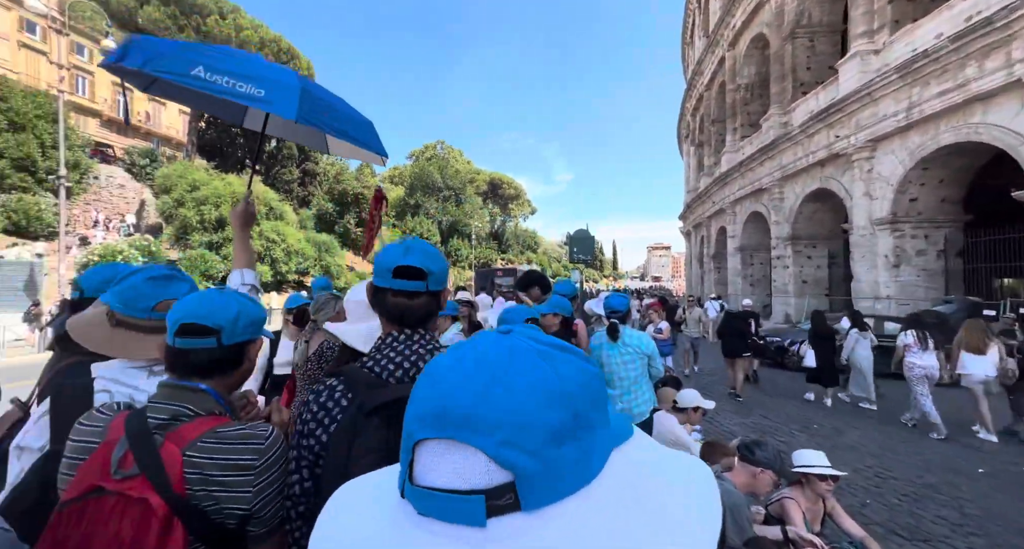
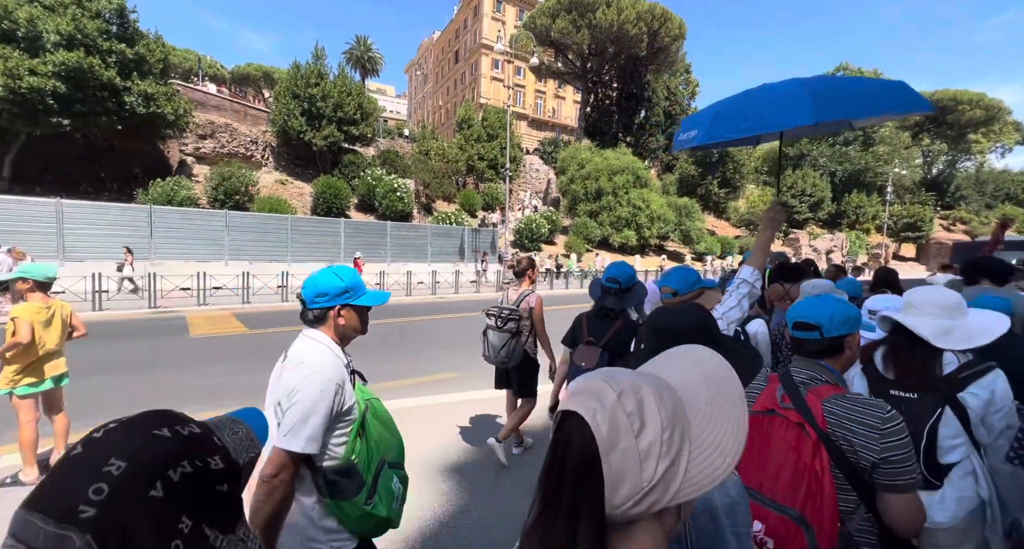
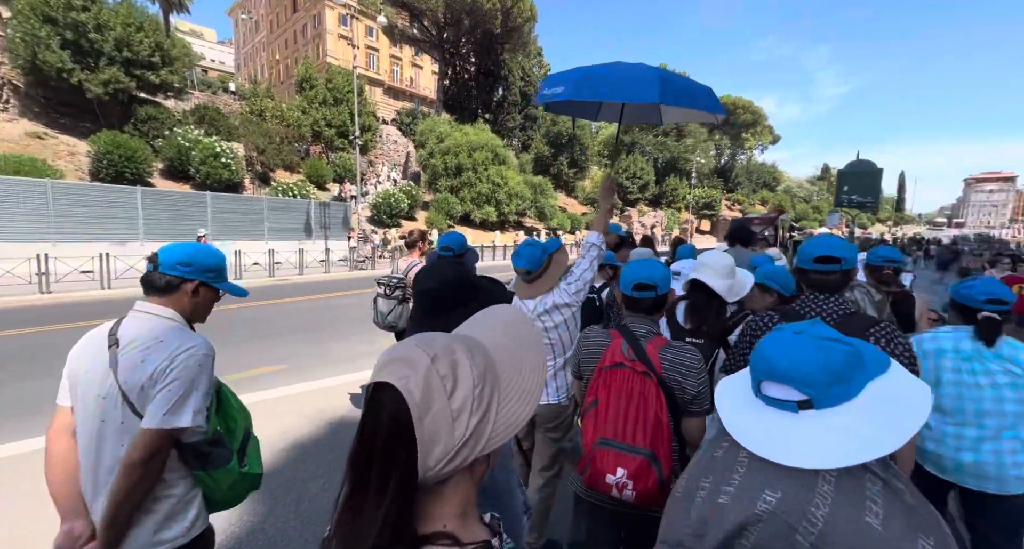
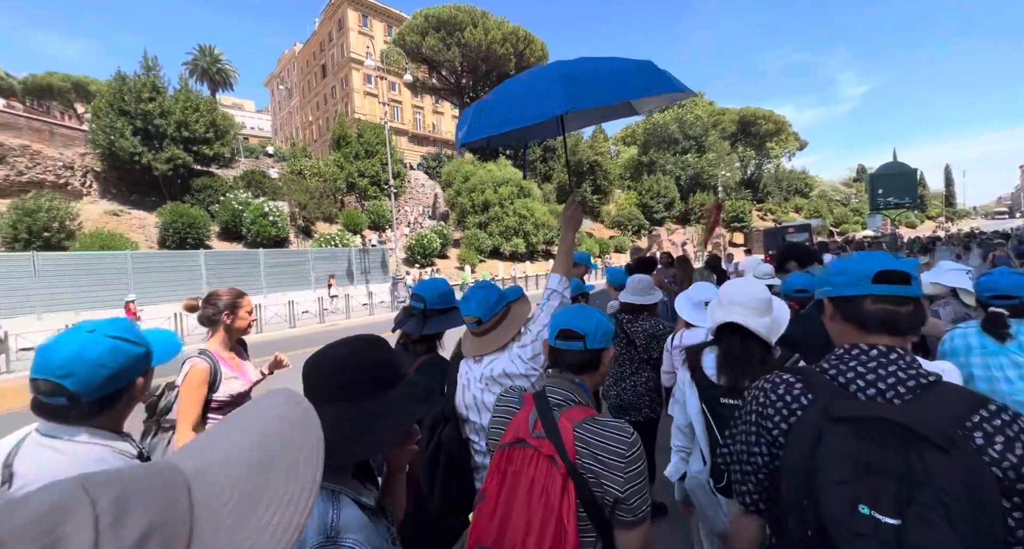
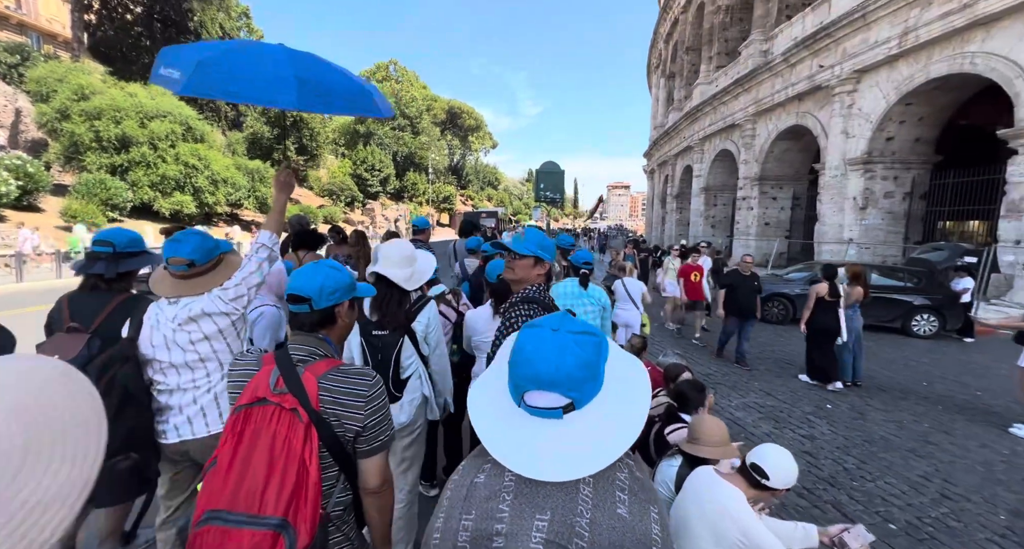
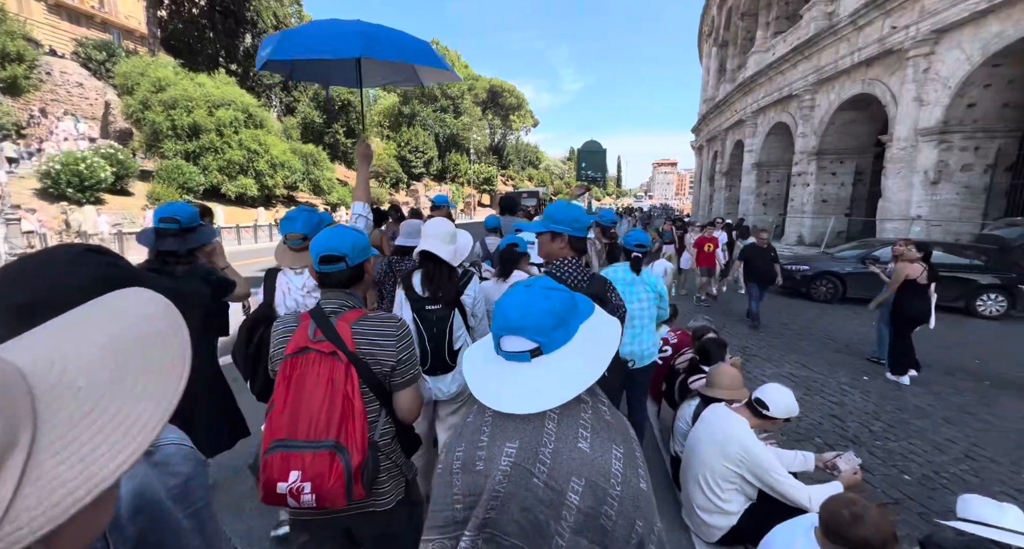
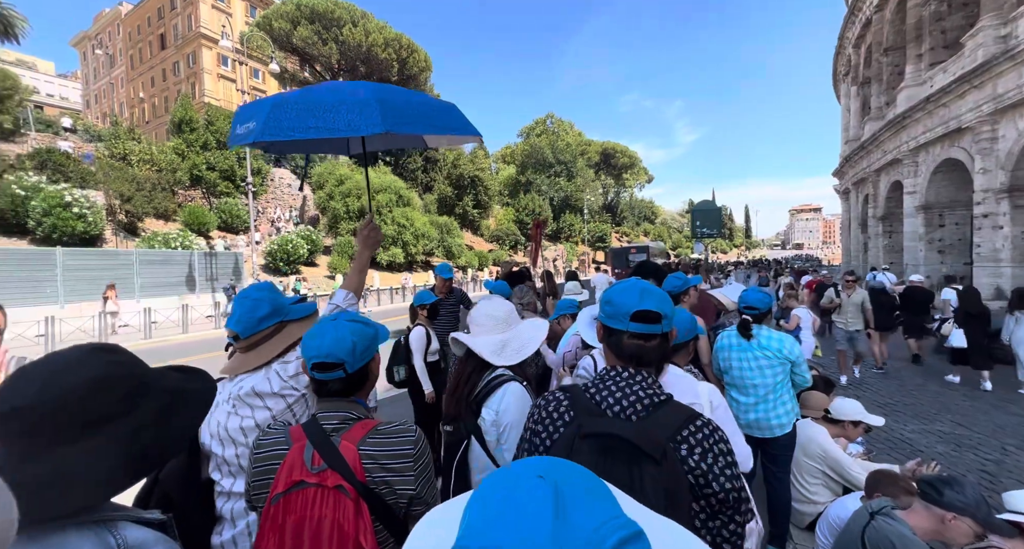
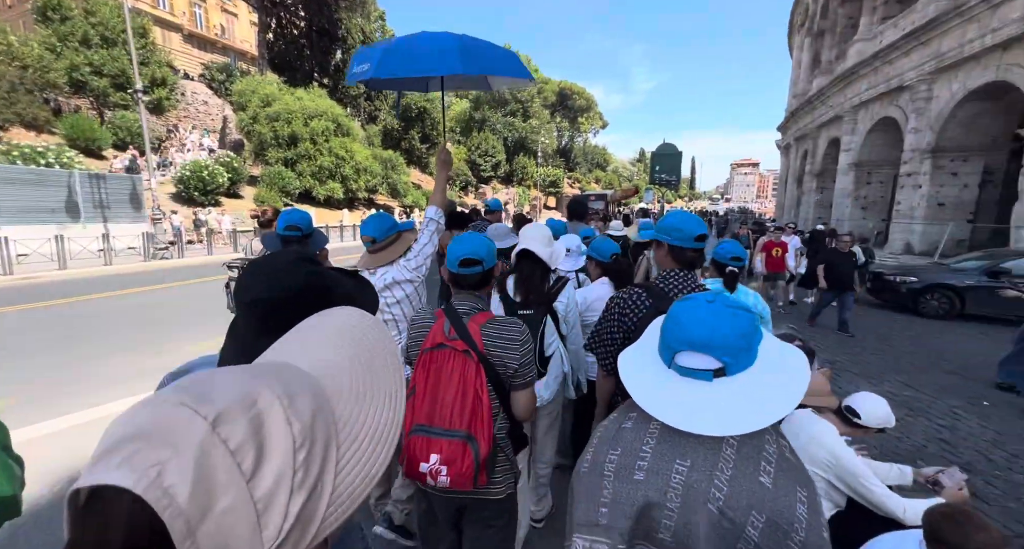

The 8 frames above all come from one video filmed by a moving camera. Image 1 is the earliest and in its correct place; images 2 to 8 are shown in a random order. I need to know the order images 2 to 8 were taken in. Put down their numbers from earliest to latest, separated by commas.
7, 4, 2, 3, 8, 6, 5
